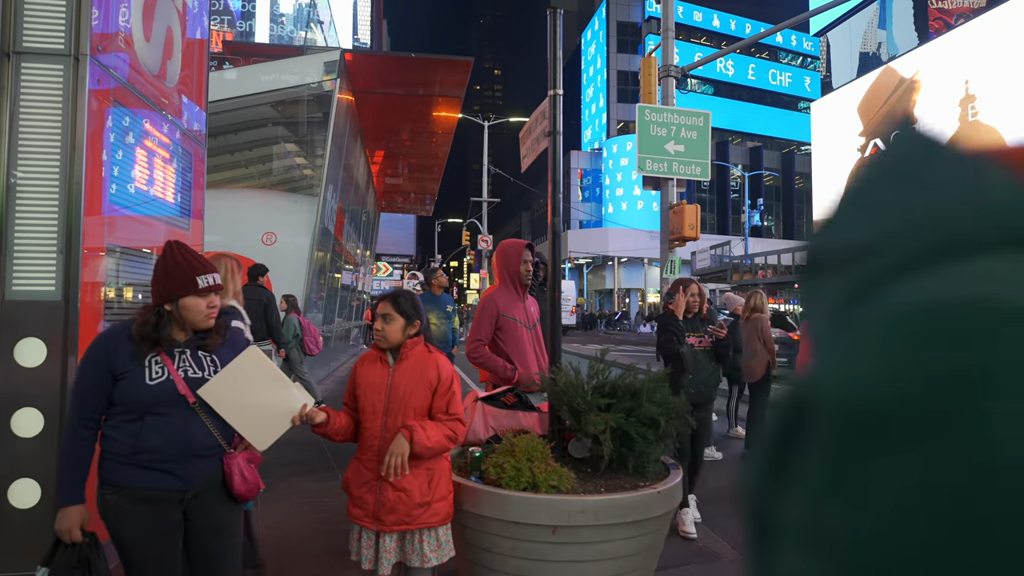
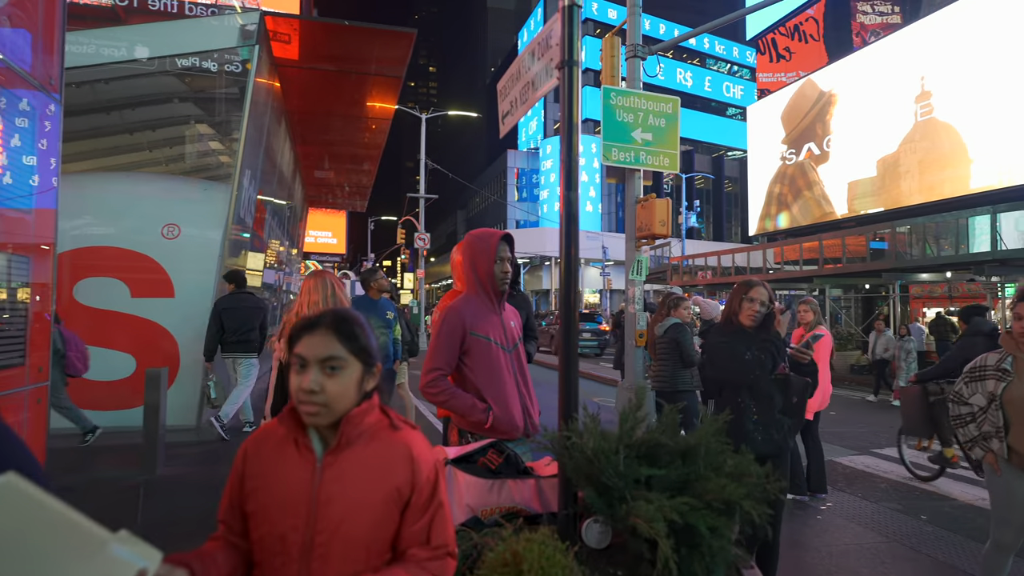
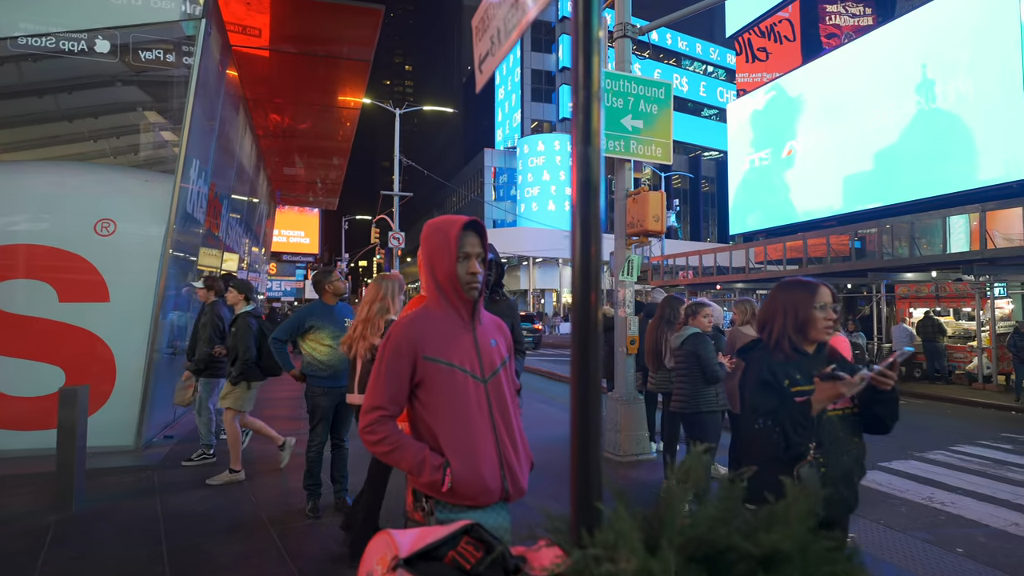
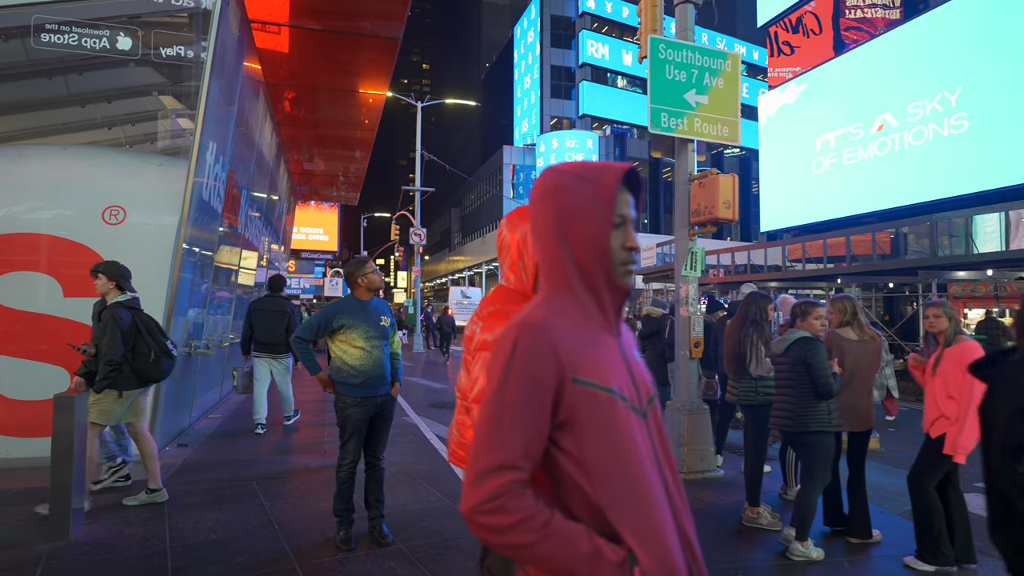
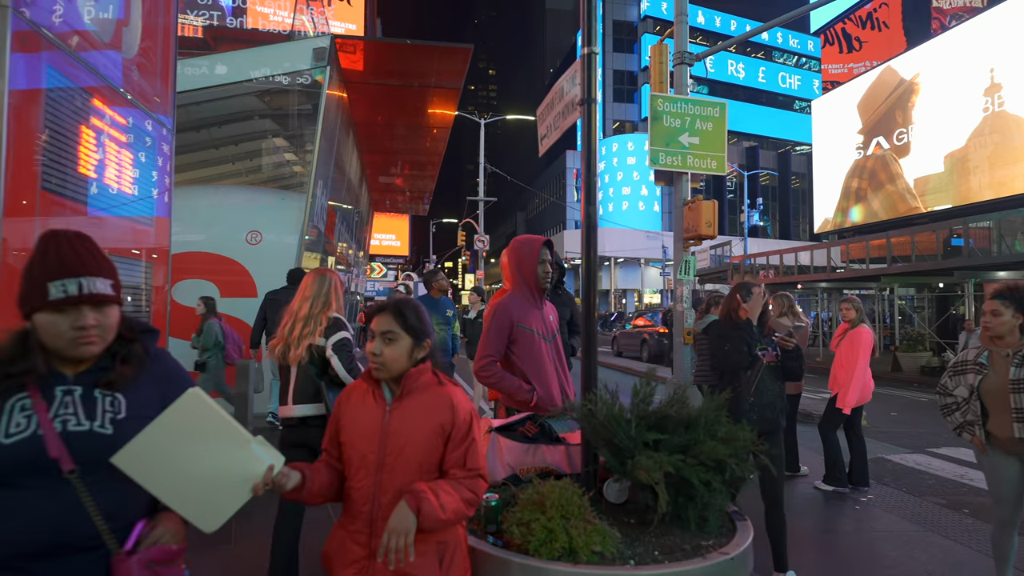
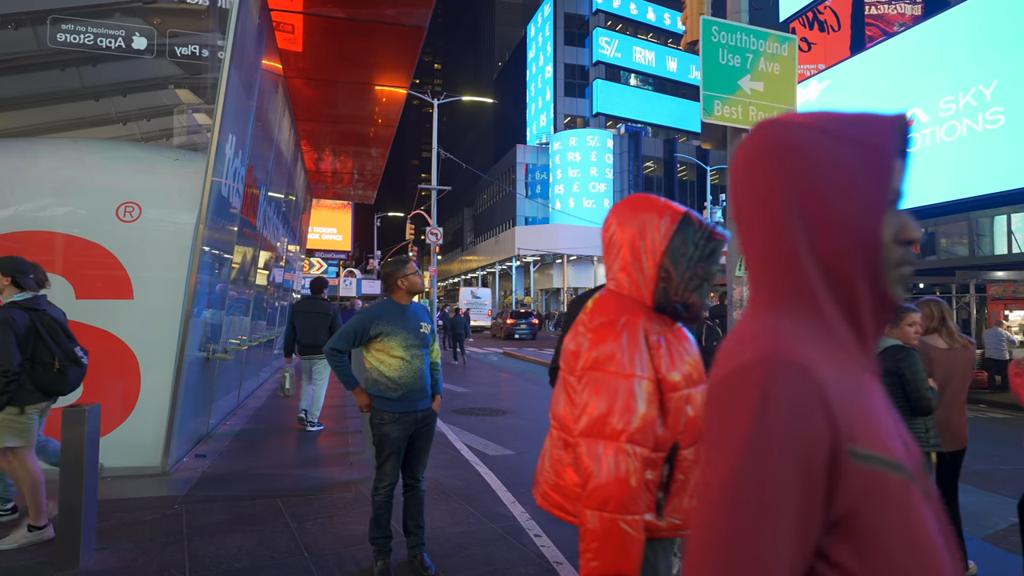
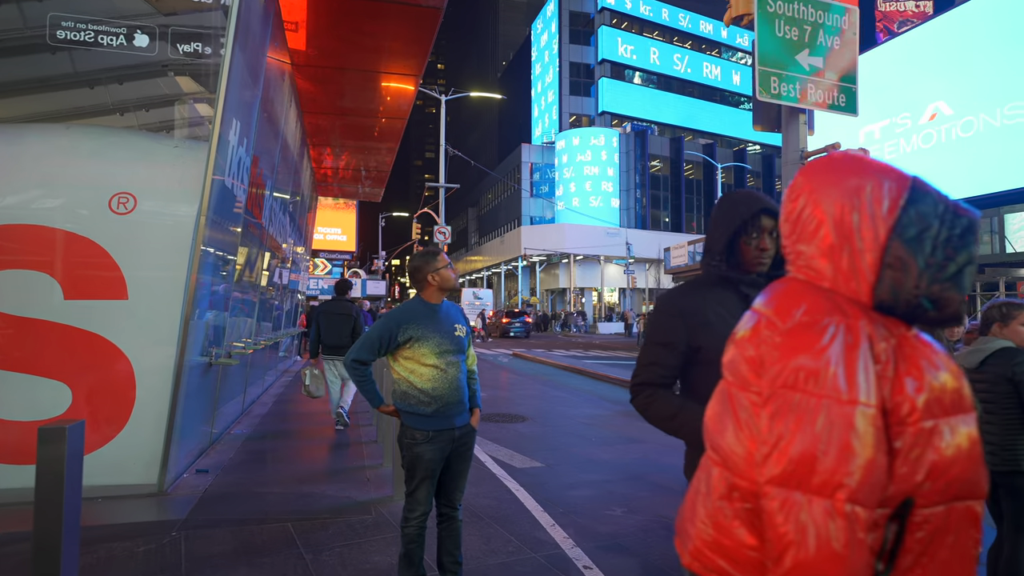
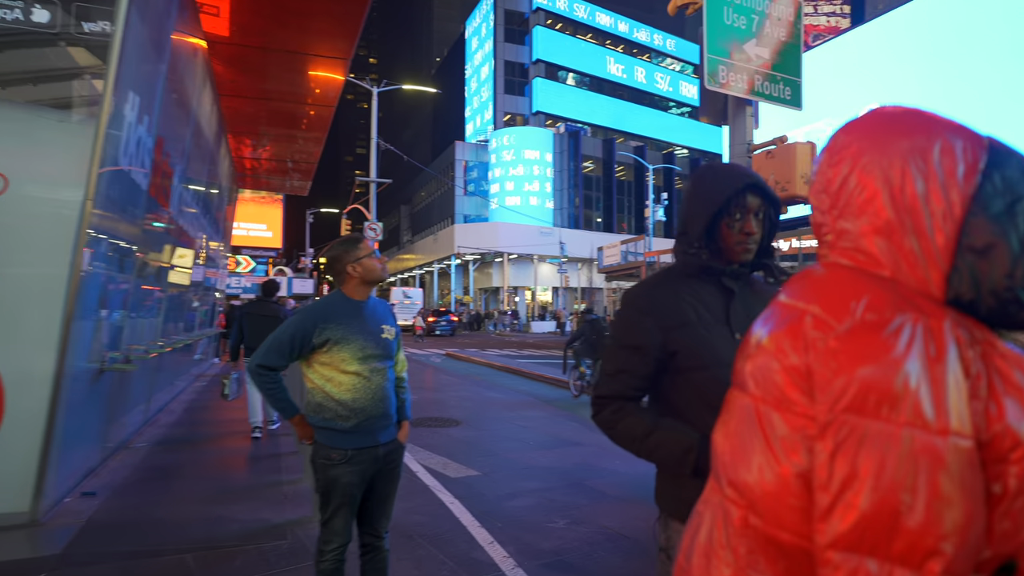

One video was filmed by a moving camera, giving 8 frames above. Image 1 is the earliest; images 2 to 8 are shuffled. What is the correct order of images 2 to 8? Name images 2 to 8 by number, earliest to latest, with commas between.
5, 2, 3, 4, 6, 7, 8
